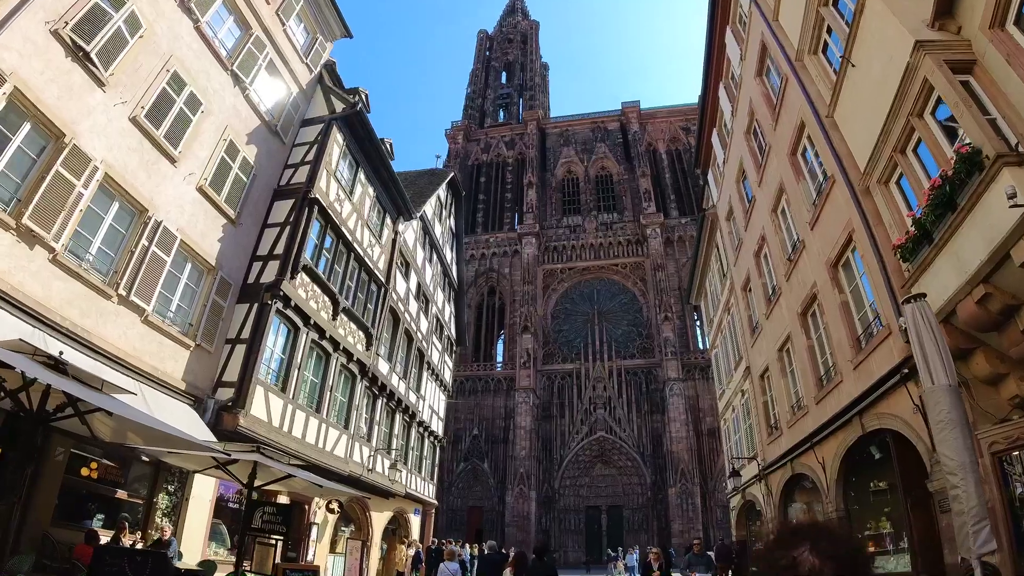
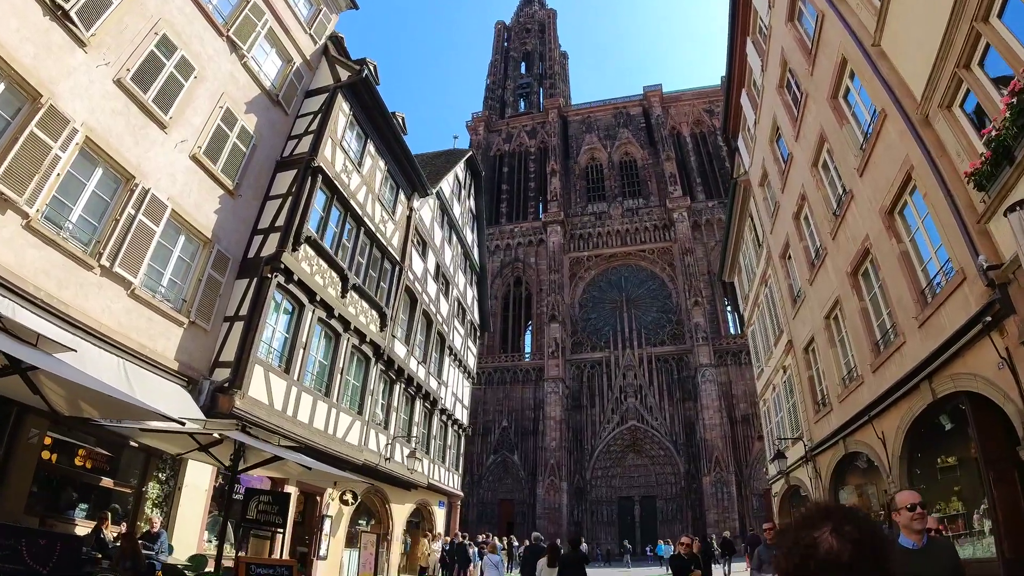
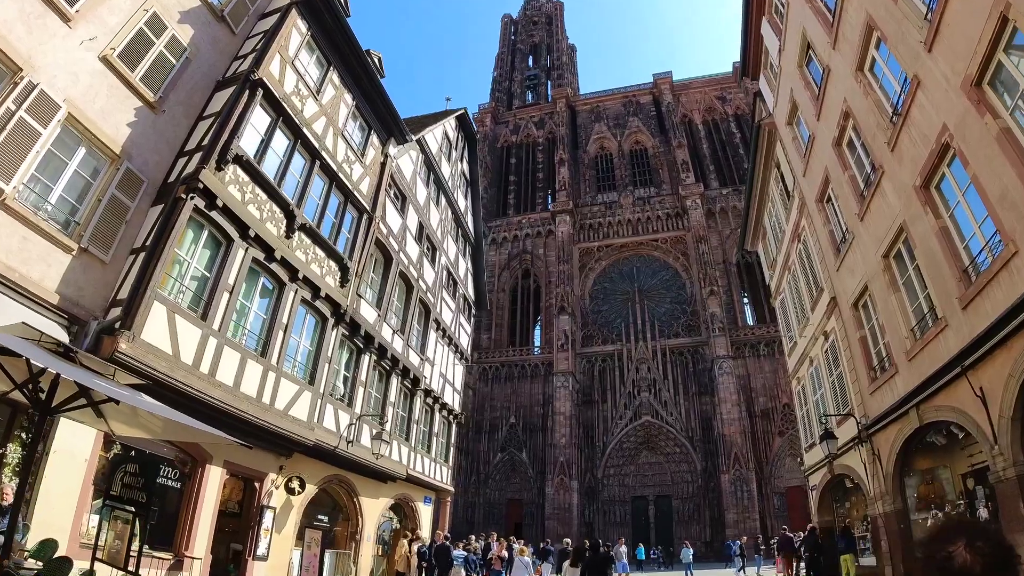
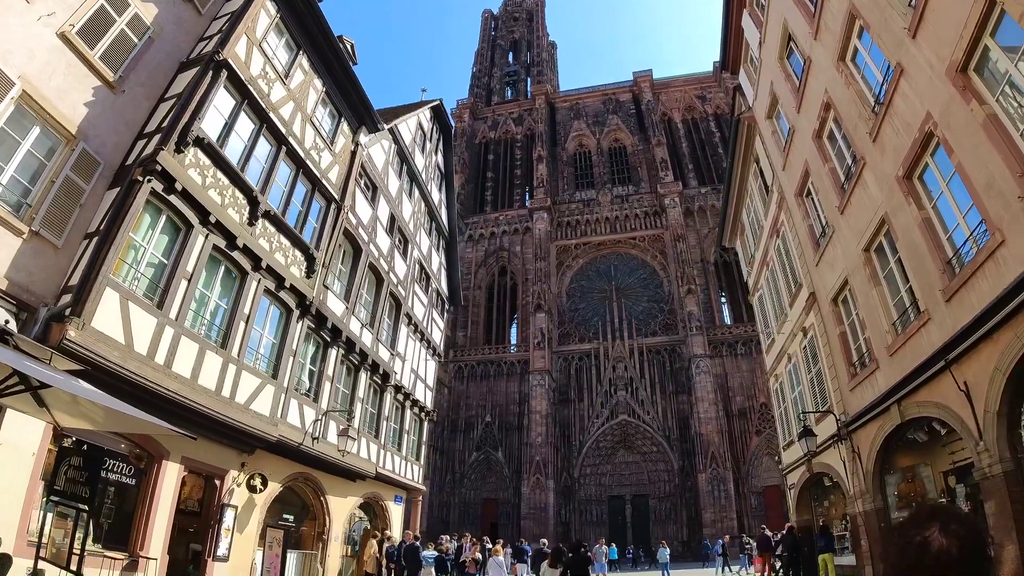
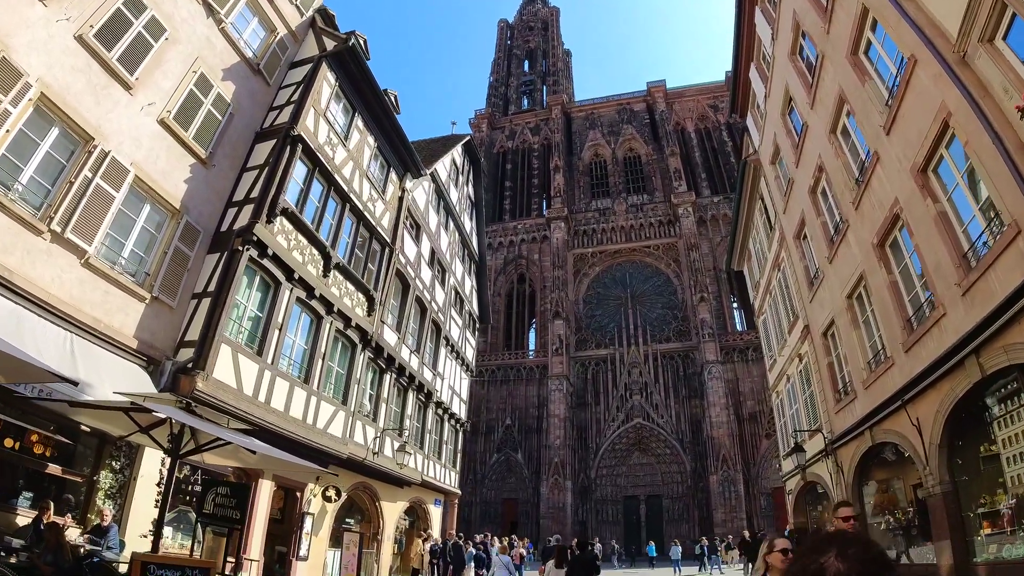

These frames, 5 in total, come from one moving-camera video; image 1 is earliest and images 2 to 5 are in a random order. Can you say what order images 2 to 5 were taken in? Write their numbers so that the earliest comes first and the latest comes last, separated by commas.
2, 5, 3, 4
